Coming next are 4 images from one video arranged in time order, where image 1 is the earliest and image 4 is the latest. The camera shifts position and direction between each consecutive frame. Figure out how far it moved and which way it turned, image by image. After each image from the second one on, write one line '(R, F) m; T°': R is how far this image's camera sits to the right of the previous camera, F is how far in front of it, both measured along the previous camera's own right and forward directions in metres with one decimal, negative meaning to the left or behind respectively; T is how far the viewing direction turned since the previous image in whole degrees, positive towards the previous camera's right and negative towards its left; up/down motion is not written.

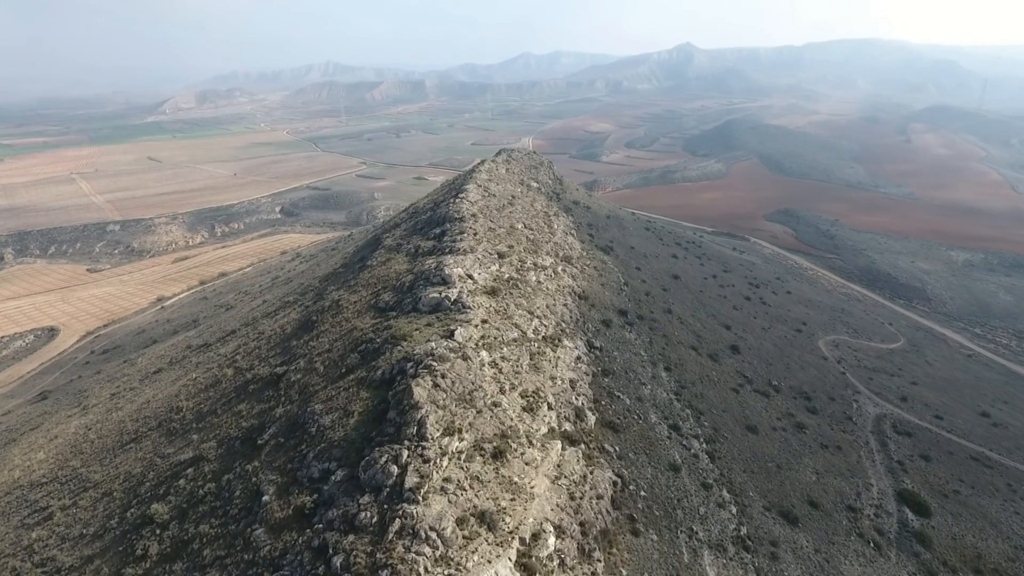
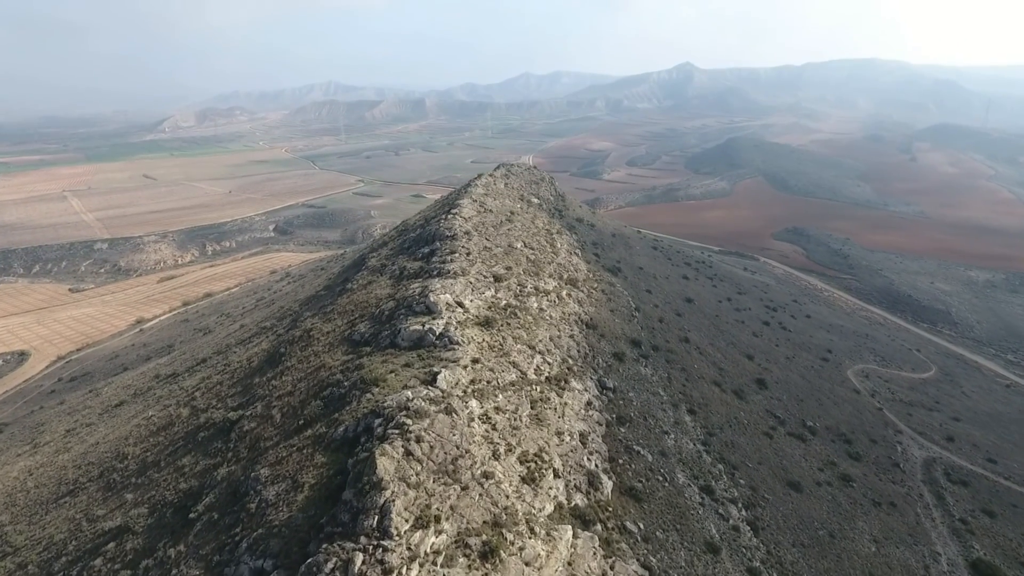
(+0.1, +4.0) m; 0°
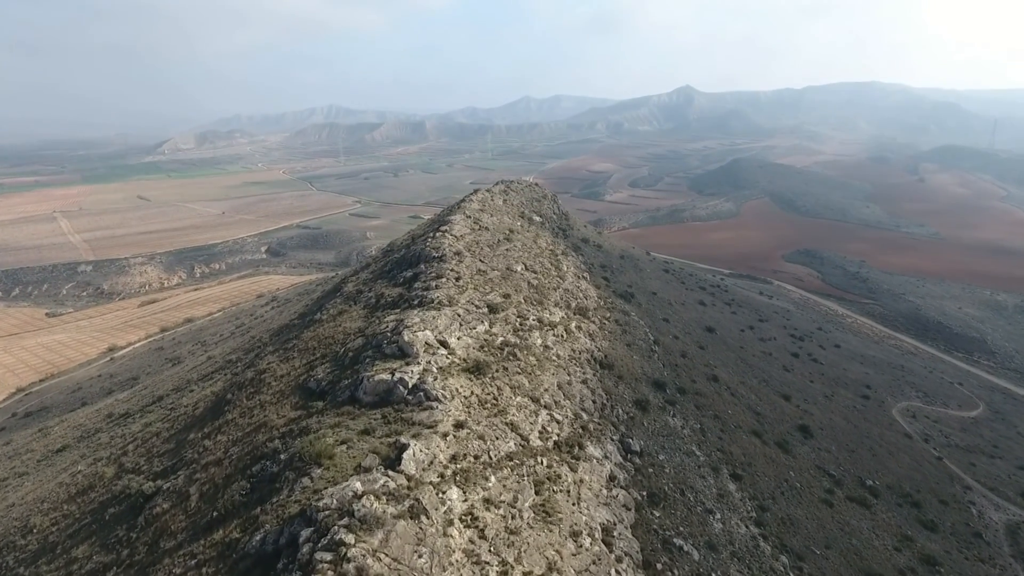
(+0.1, +4.8) m; 0°
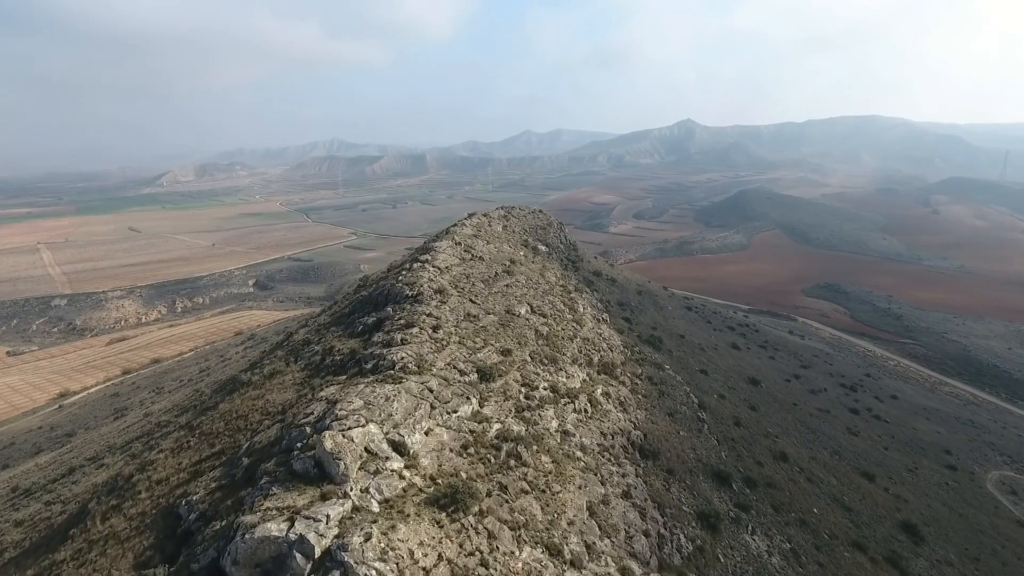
(0.0, +7.0) m; 0°
